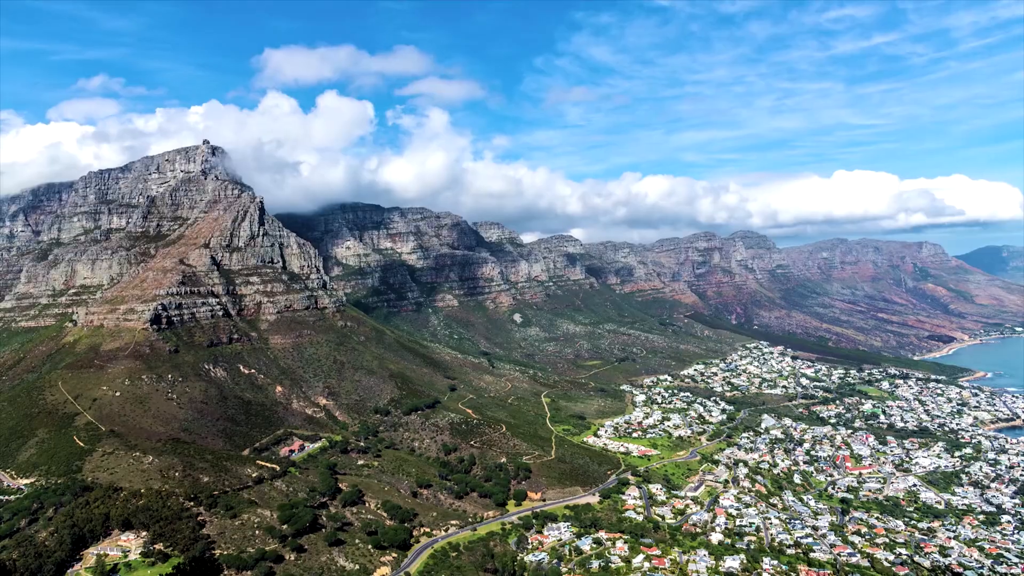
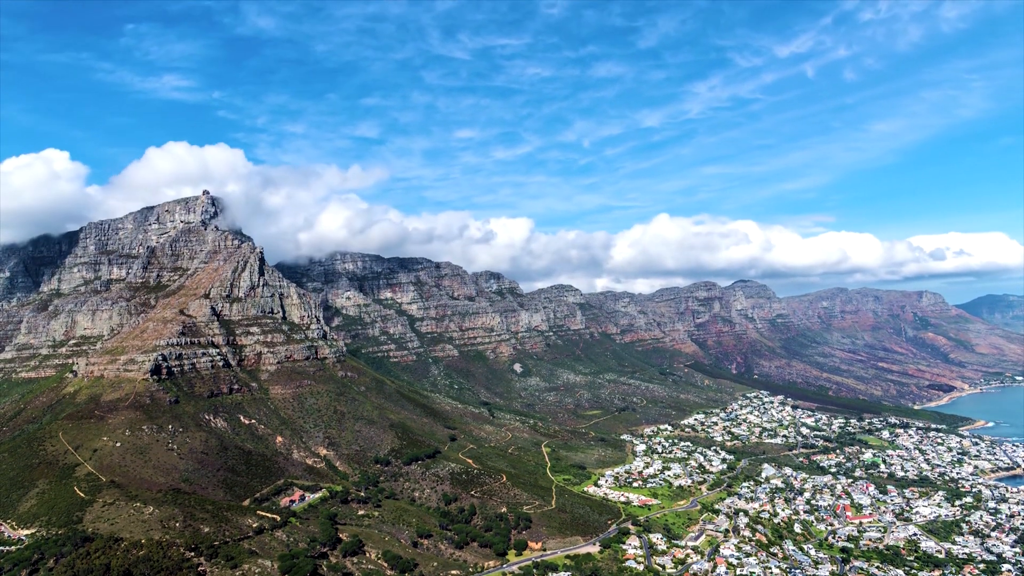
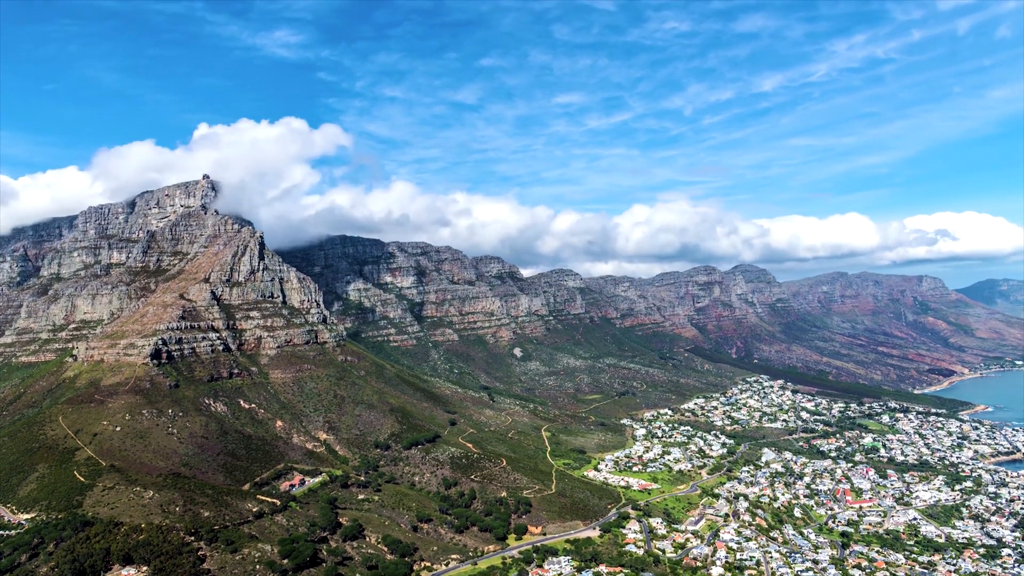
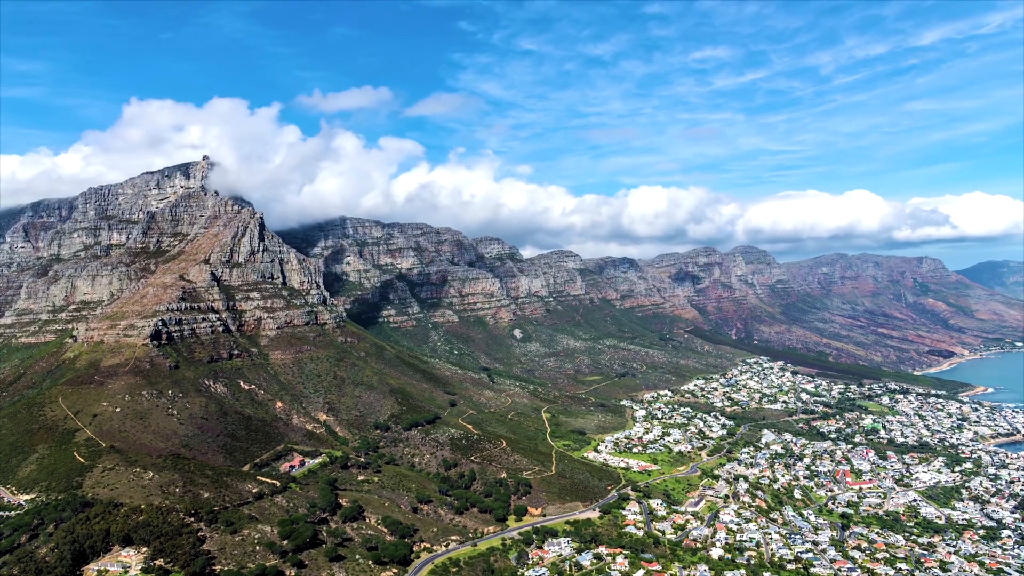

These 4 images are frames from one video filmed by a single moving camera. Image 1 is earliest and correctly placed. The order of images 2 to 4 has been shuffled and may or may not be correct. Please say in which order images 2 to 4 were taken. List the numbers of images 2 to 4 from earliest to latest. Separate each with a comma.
4, 3, 2
